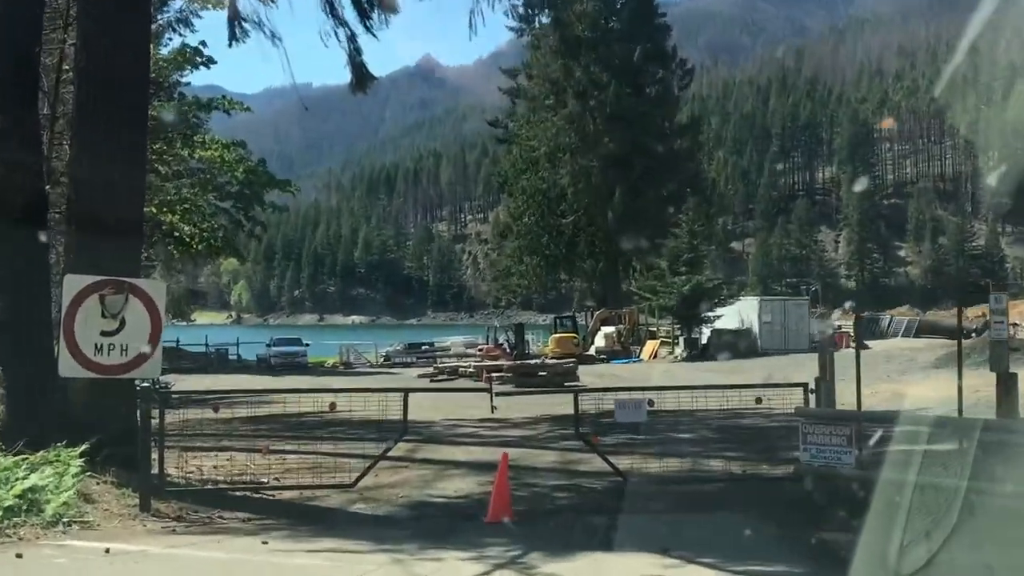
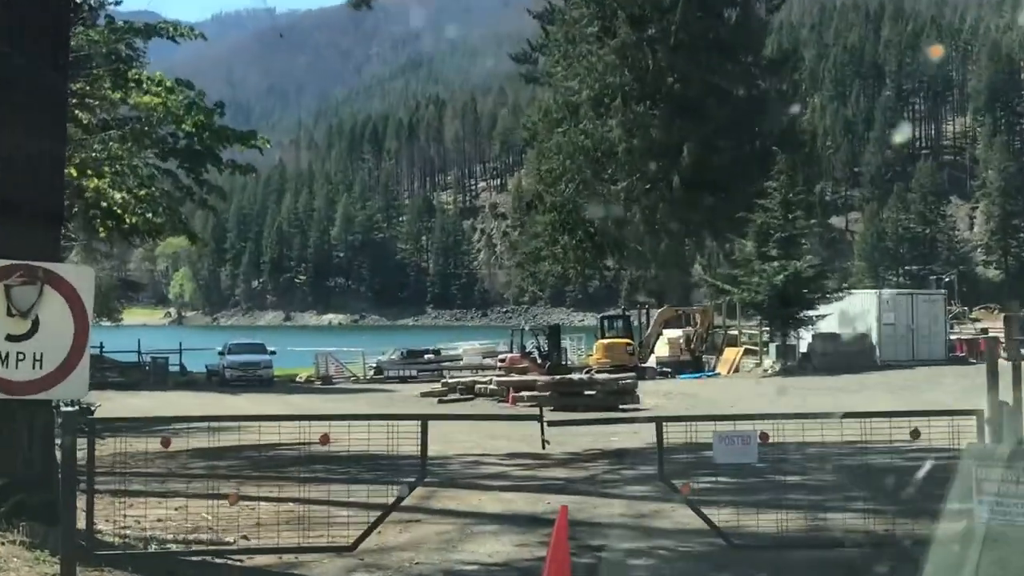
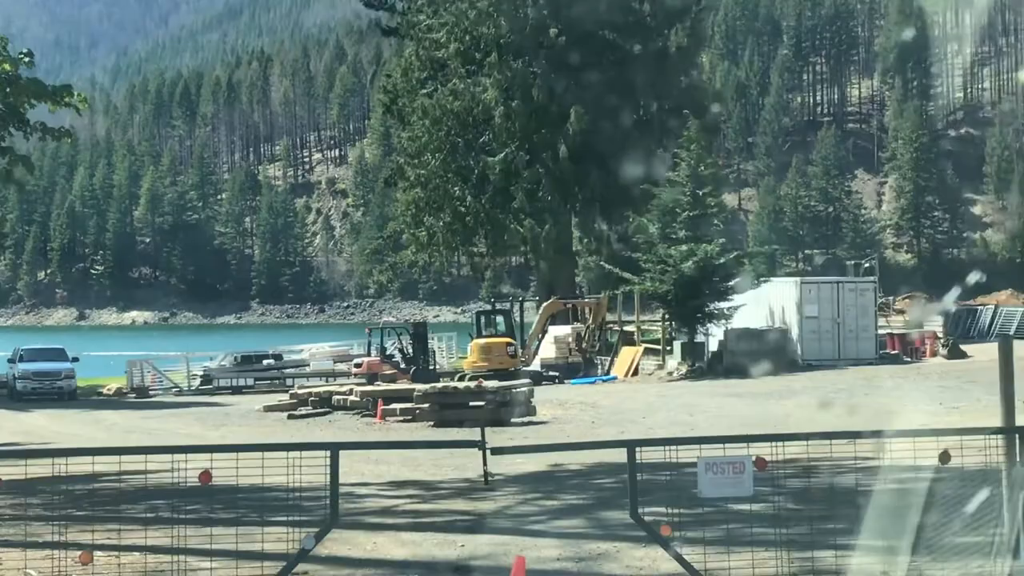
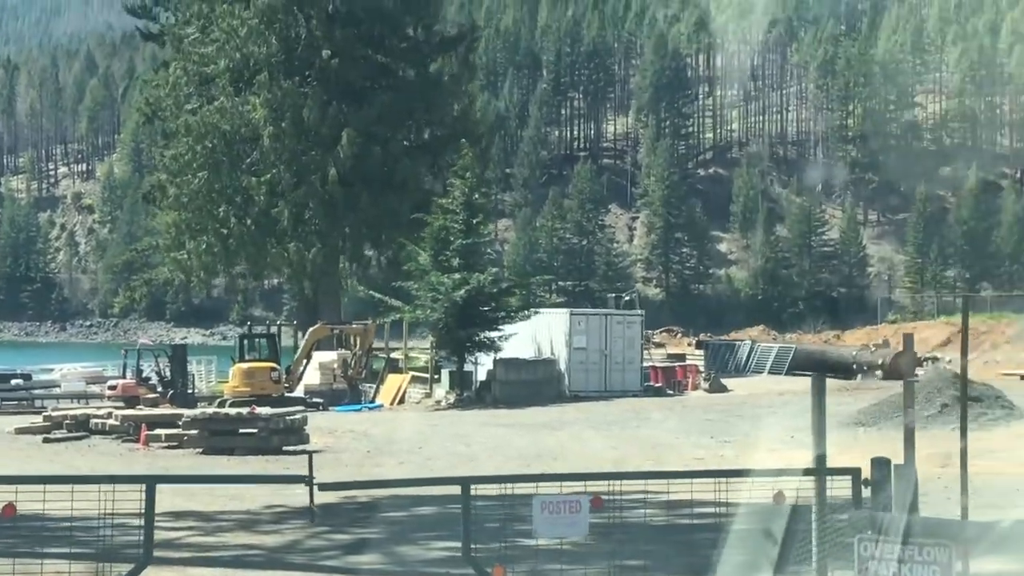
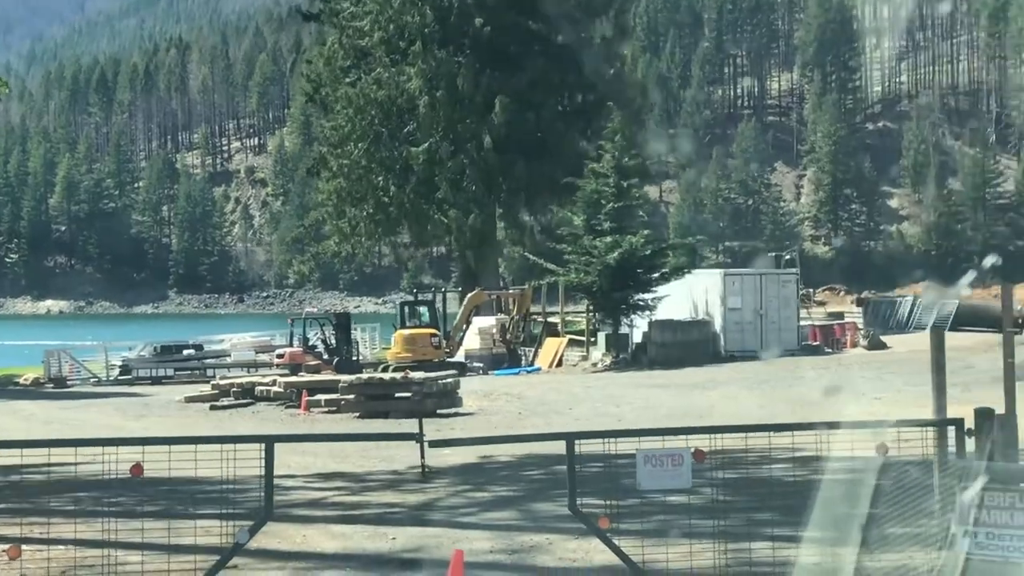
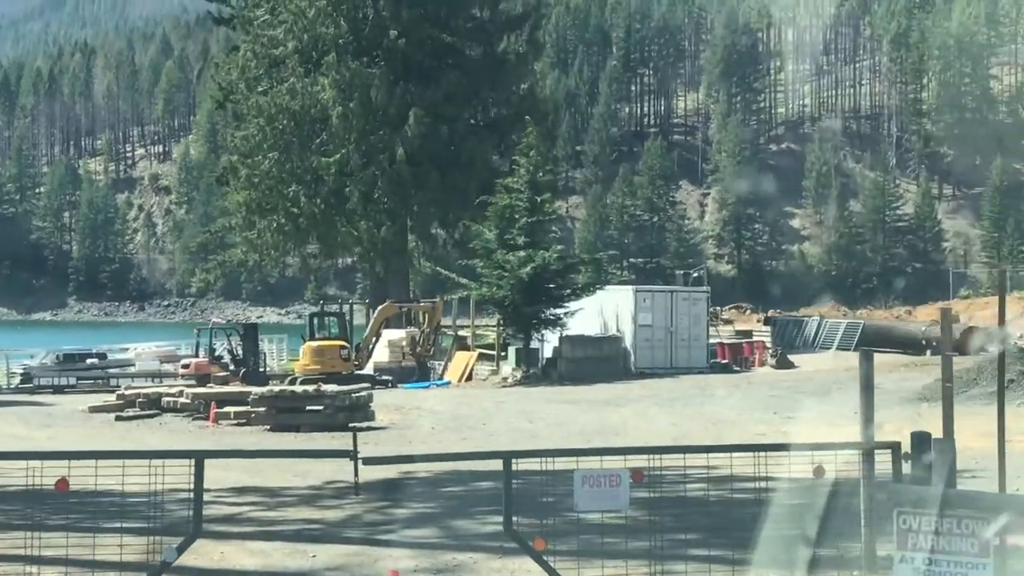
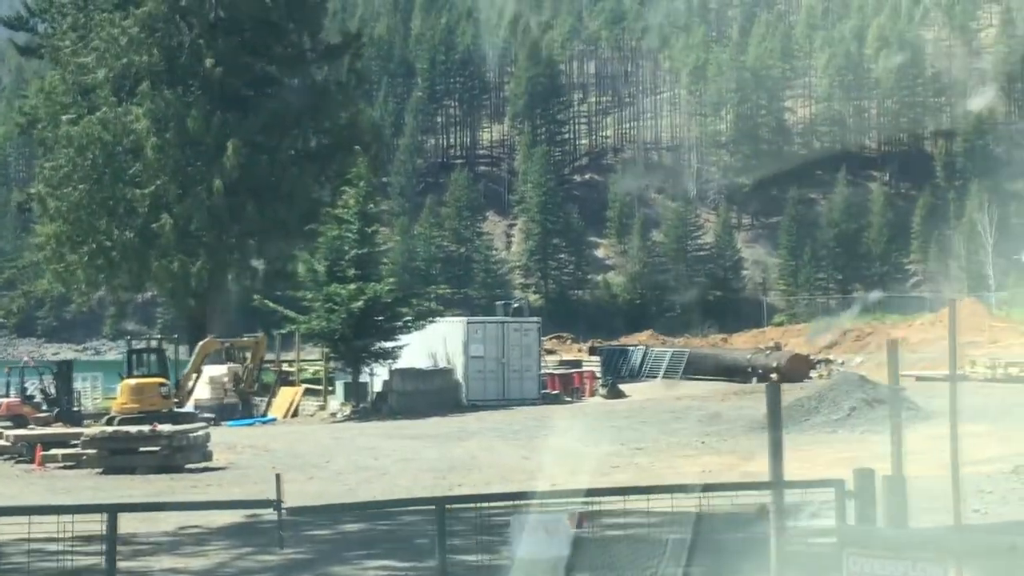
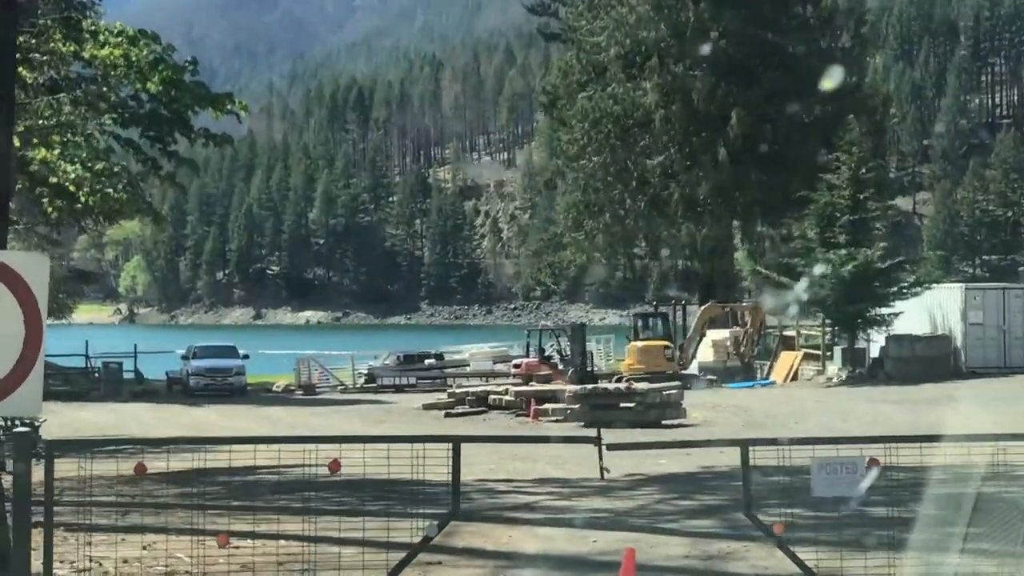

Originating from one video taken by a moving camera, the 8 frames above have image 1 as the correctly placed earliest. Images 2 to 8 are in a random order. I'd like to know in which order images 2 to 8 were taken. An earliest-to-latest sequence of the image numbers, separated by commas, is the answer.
2, 8, 3, 5, 6, 4, 7
